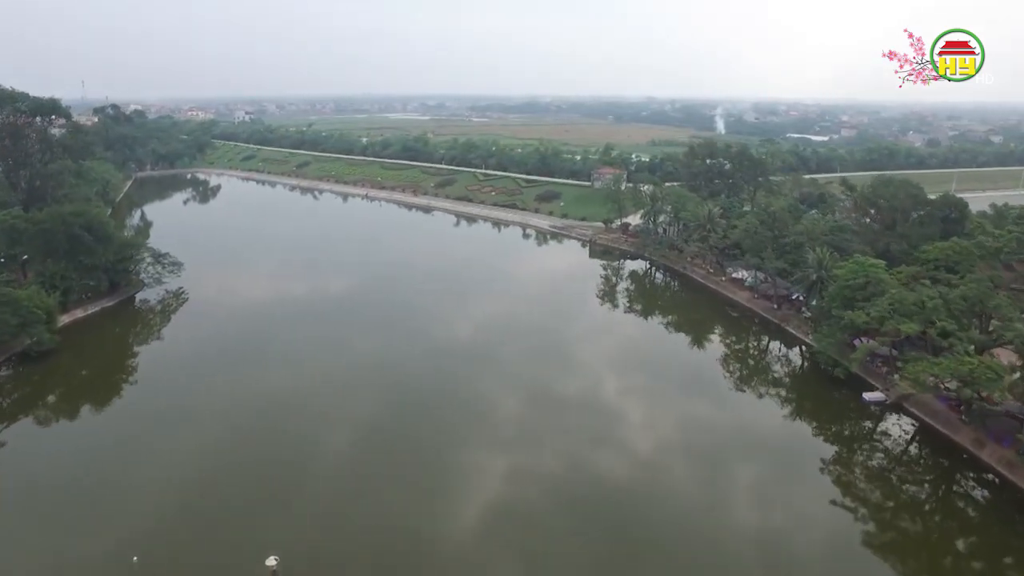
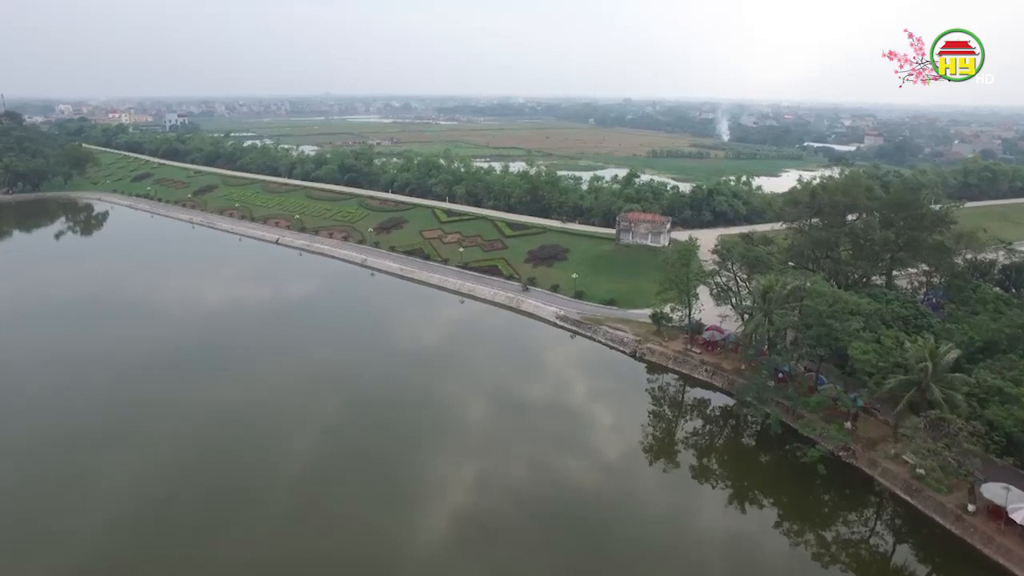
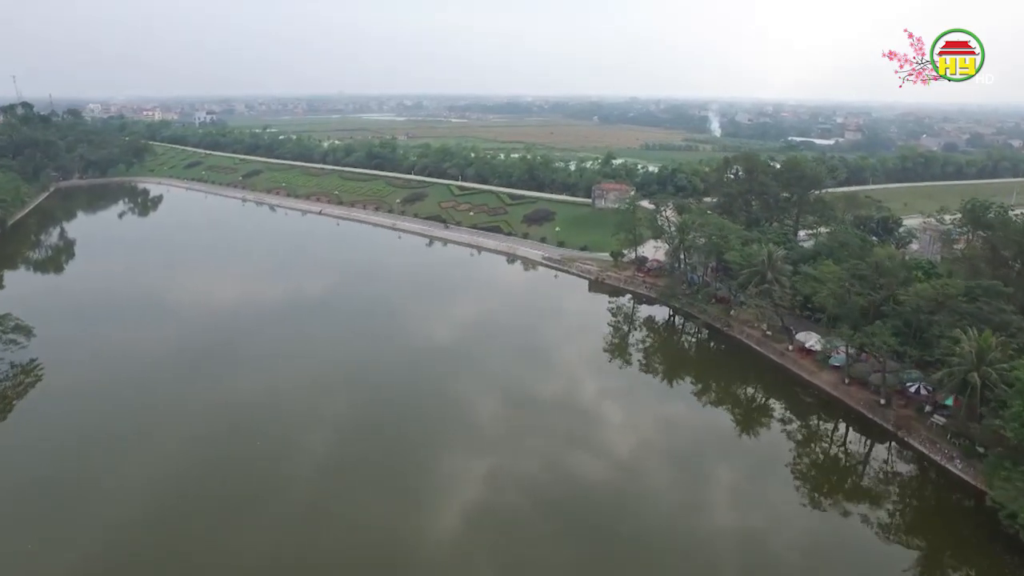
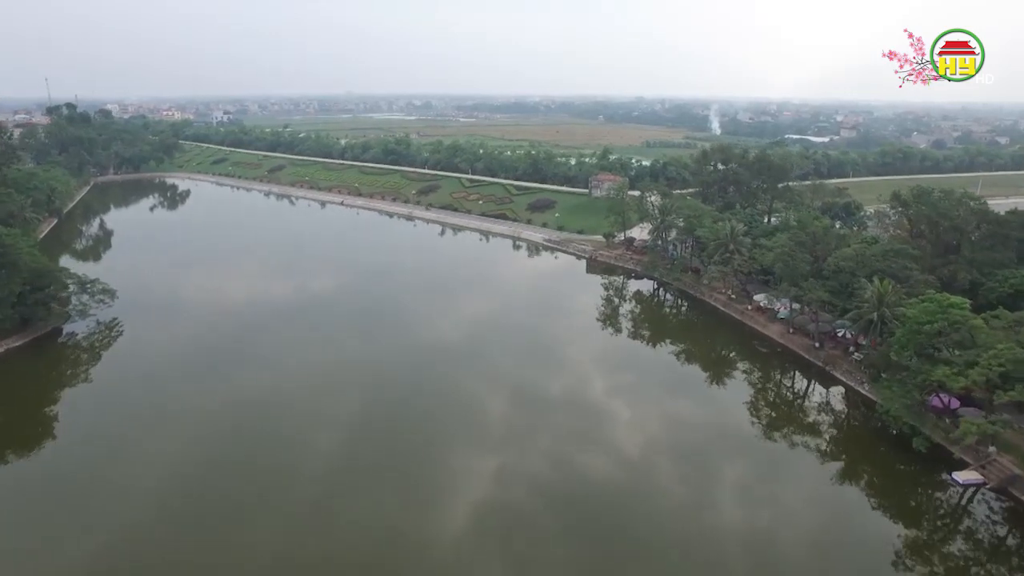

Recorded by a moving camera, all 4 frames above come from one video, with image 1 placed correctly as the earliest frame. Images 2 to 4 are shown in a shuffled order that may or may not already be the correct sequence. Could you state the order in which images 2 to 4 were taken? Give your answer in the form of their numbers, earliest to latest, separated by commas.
4, 3, 2
